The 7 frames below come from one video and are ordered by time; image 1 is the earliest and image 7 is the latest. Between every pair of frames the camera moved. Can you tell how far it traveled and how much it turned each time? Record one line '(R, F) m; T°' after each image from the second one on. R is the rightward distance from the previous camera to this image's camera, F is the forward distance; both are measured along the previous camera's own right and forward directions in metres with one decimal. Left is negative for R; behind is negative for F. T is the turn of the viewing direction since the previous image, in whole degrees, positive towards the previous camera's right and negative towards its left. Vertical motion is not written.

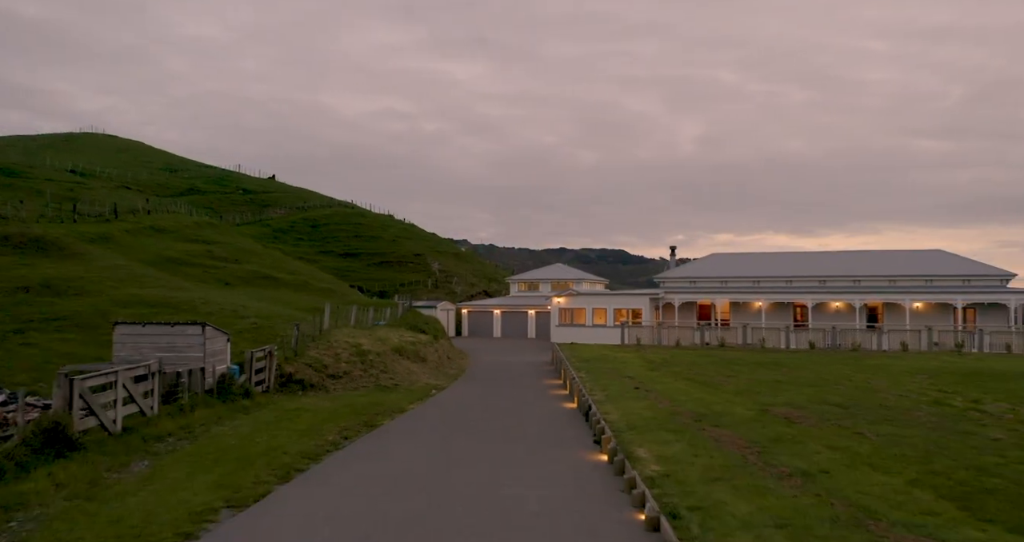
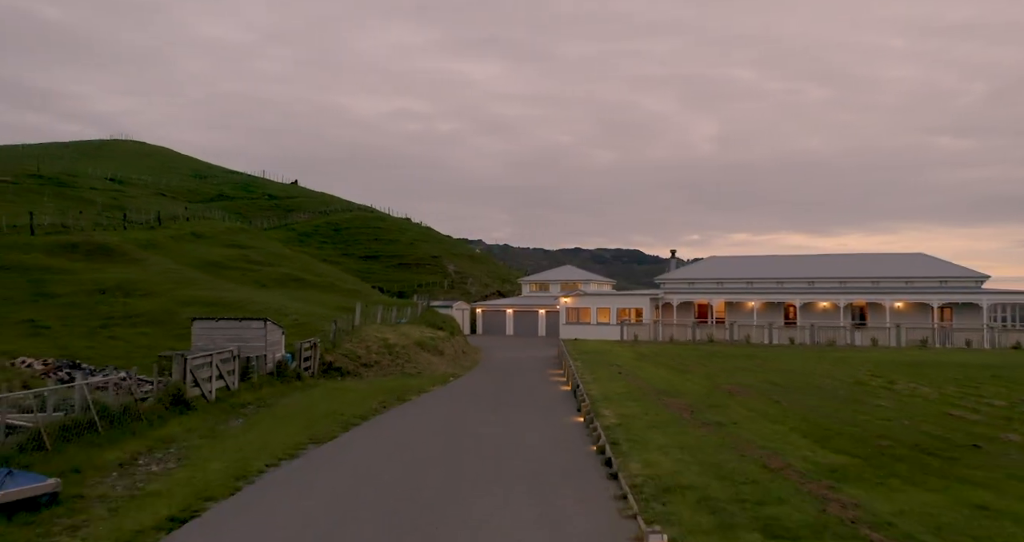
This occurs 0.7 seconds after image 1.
(+0.4, -4.0) m; -1°
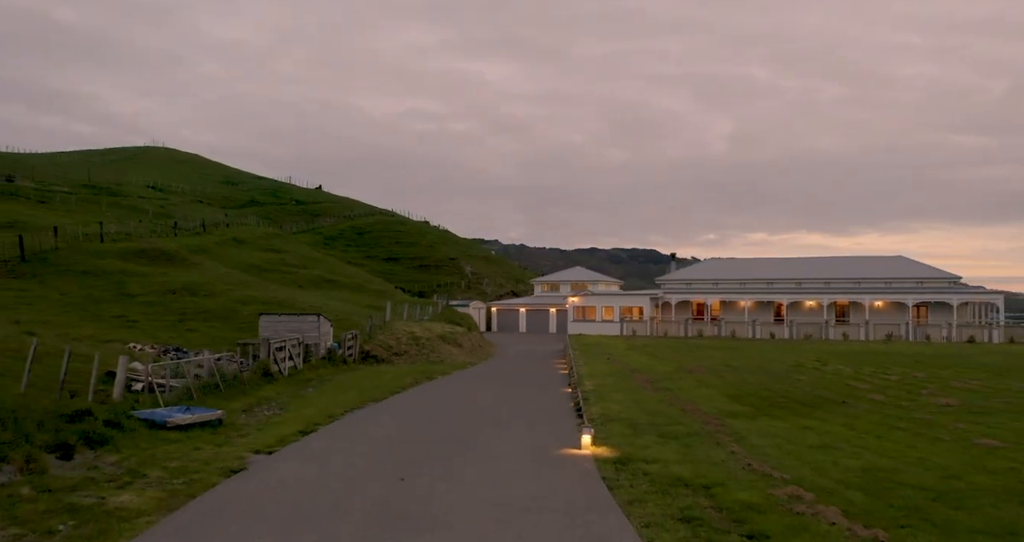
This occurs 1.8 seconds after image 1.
(+0.4, -5.1) m; -1°
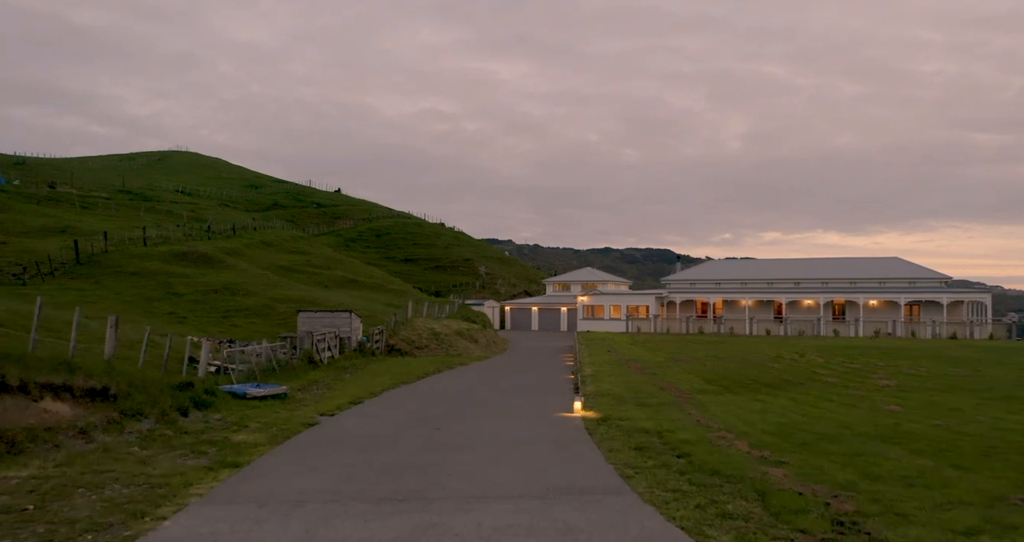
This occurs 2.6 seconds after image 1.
(+0.1, -3.3) m; -1°
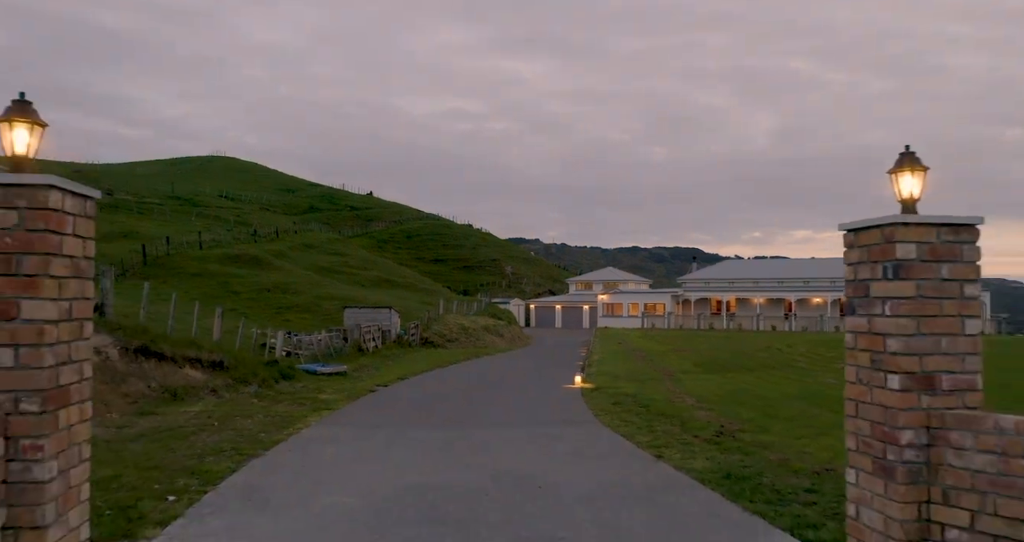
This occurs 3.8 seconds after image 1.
(+0.3, -4.0) m; -2°
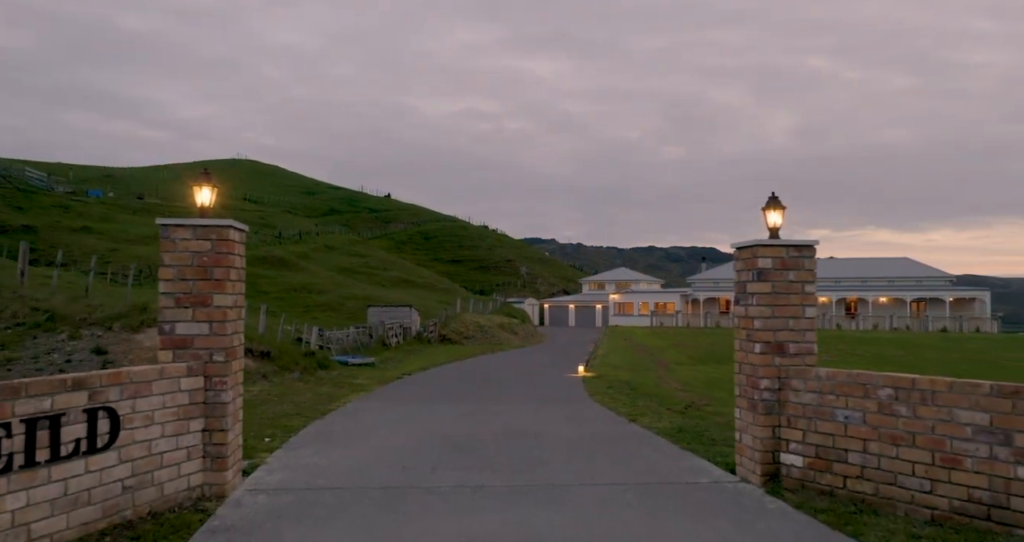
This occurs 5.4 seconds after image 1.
(+0.2, -2.4) m; -1°
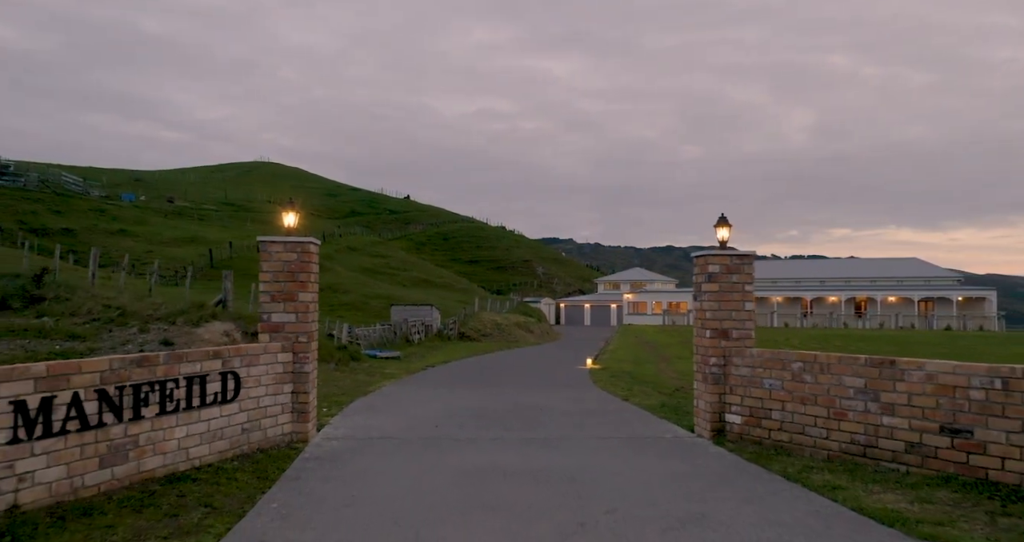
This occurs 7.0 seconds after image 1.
(+0.1, -2.1) m; -1°
